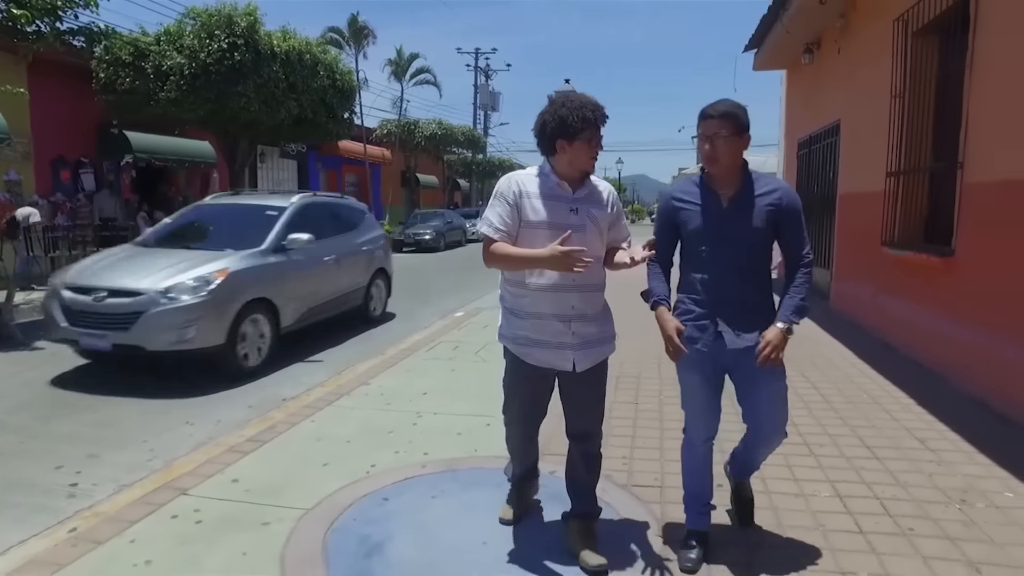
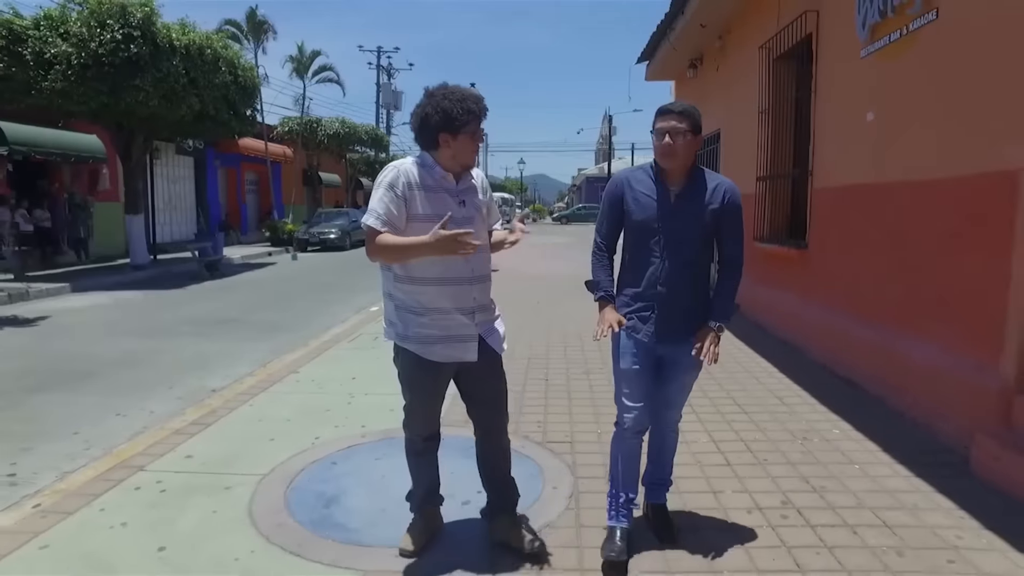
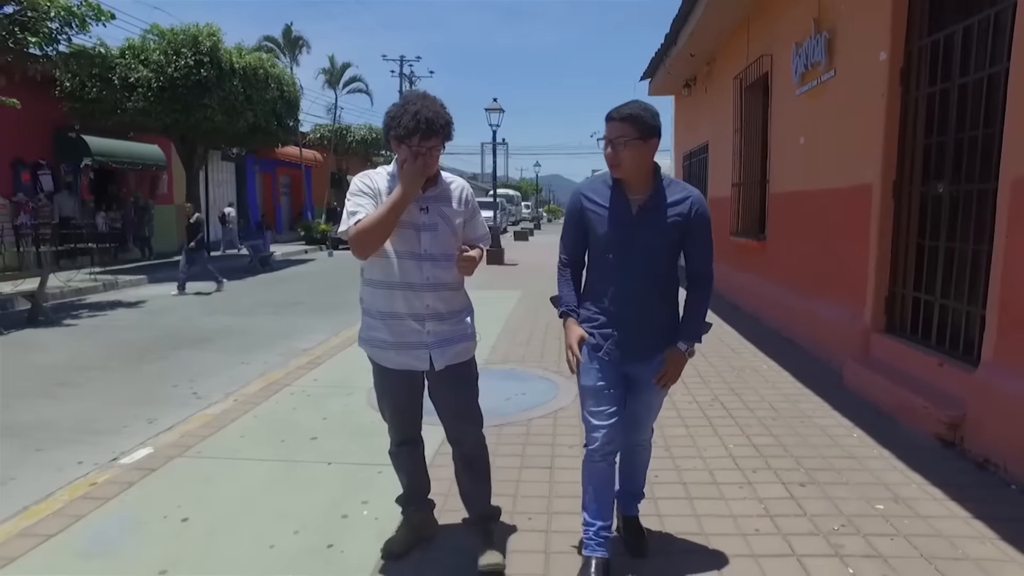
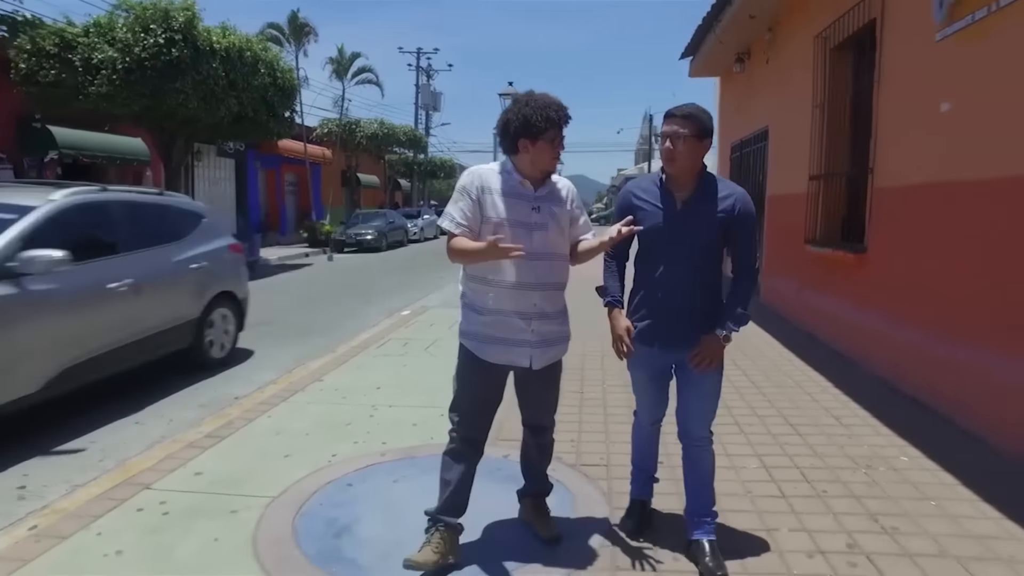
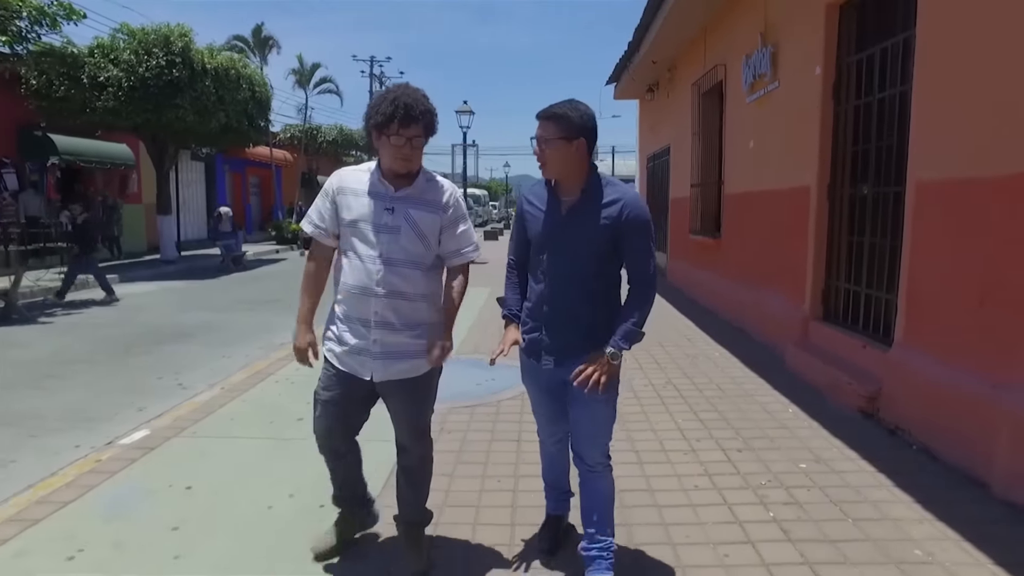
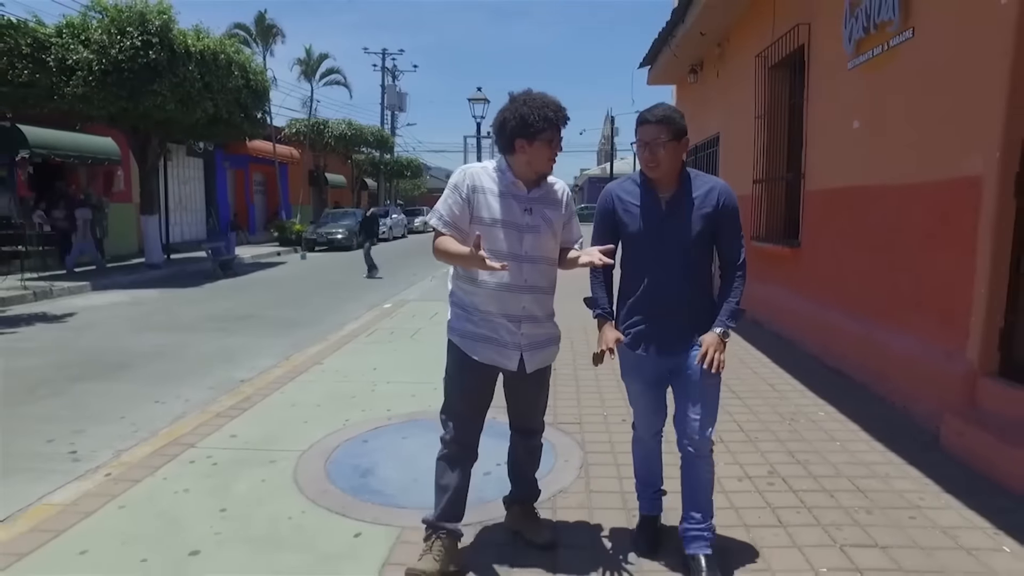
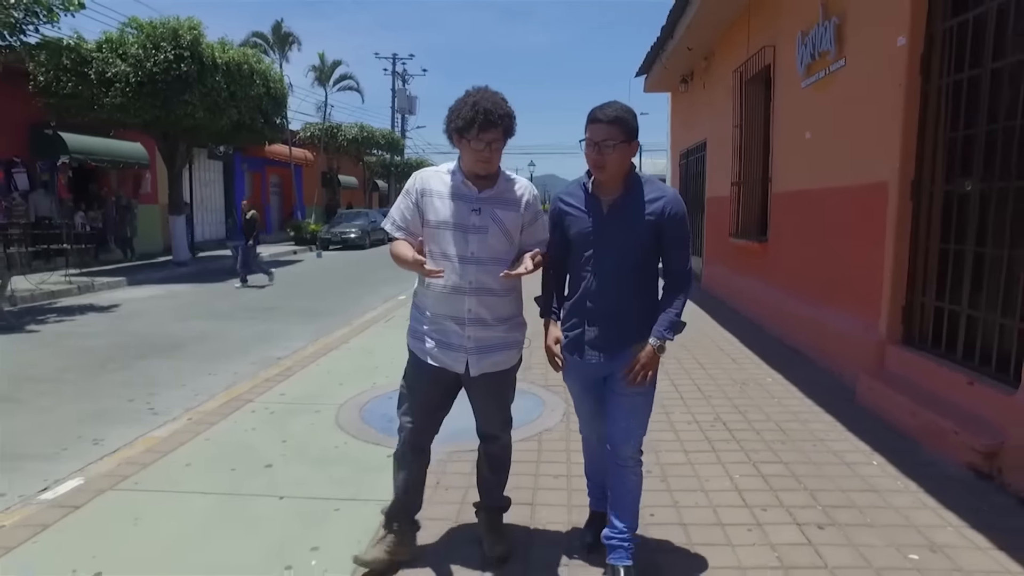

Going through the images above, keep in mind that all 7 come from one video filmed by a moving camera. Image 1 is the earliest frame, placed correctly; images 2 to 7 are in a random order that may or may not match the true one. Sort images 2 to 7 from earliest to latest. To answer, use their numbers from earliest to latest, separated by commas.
4, 2, 6, 7, 3, 5
